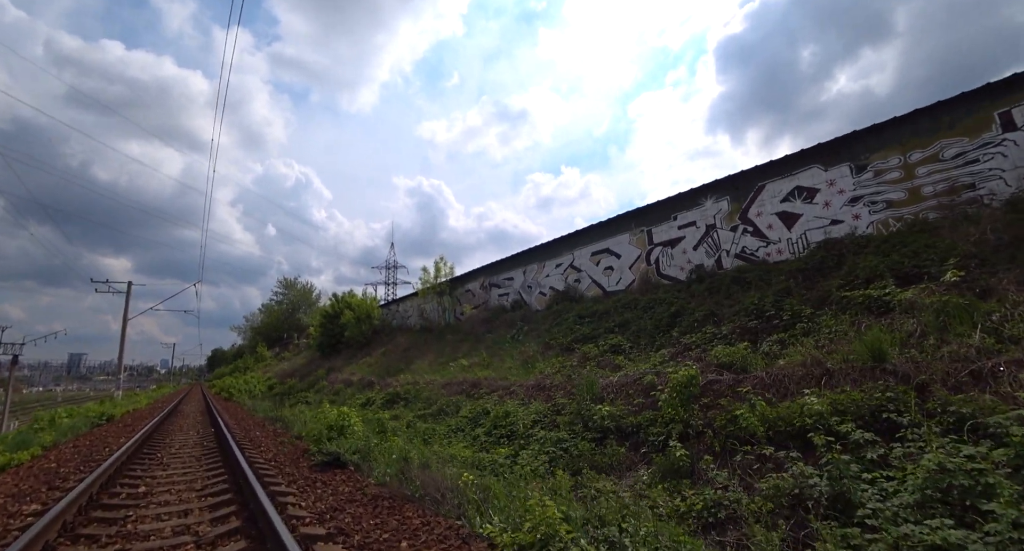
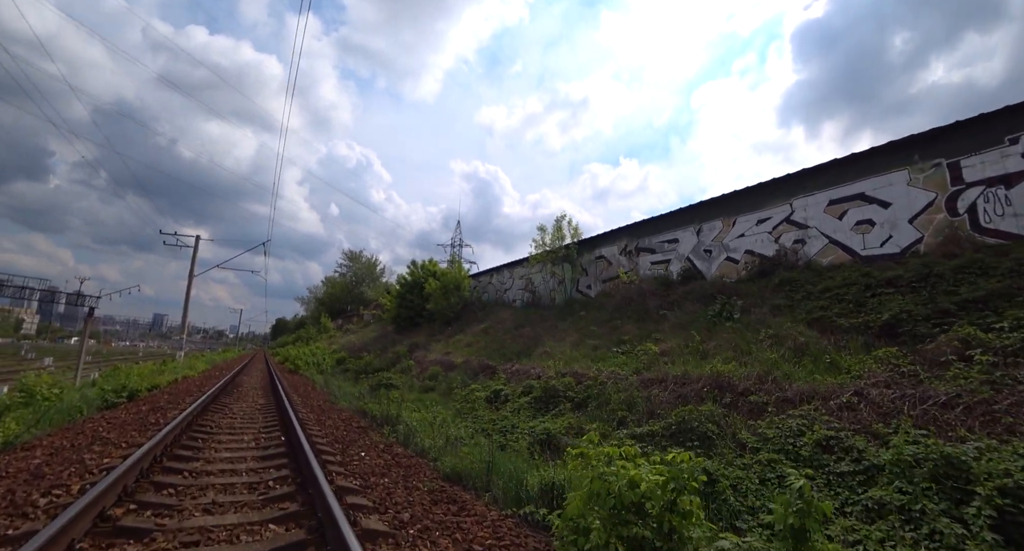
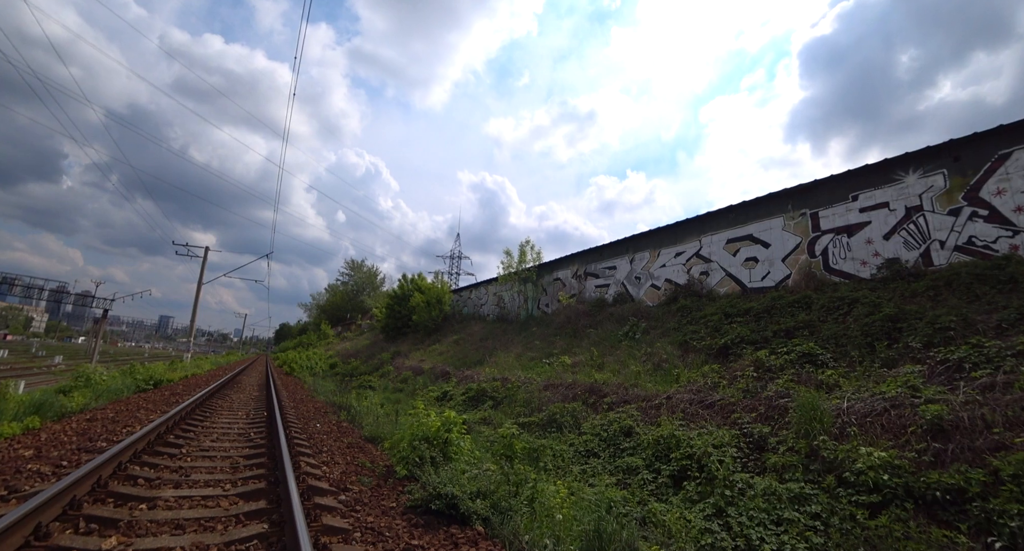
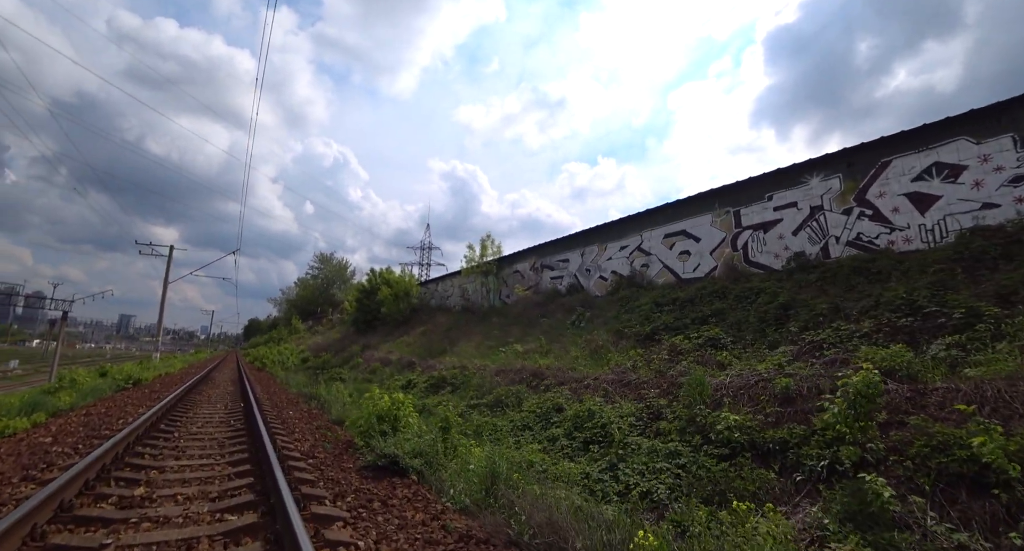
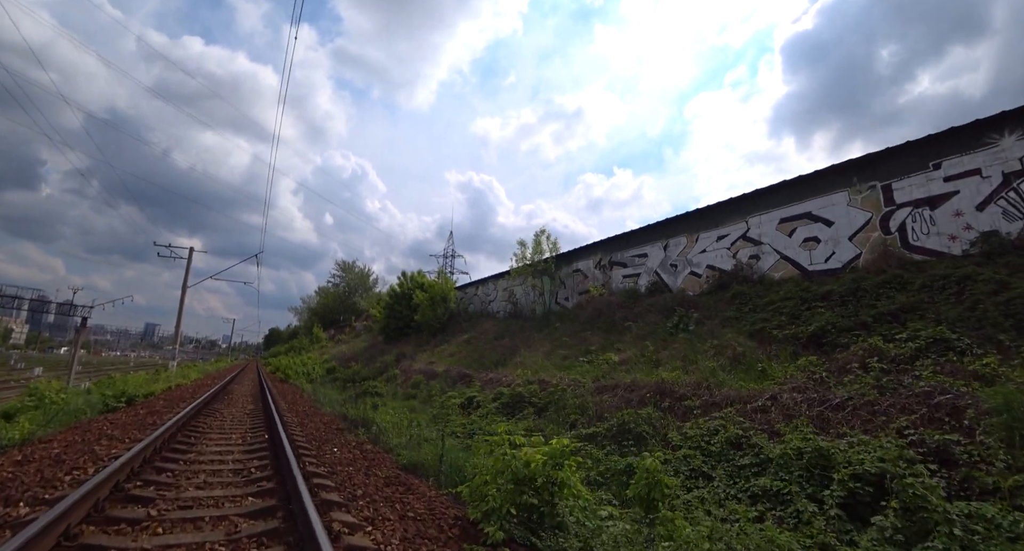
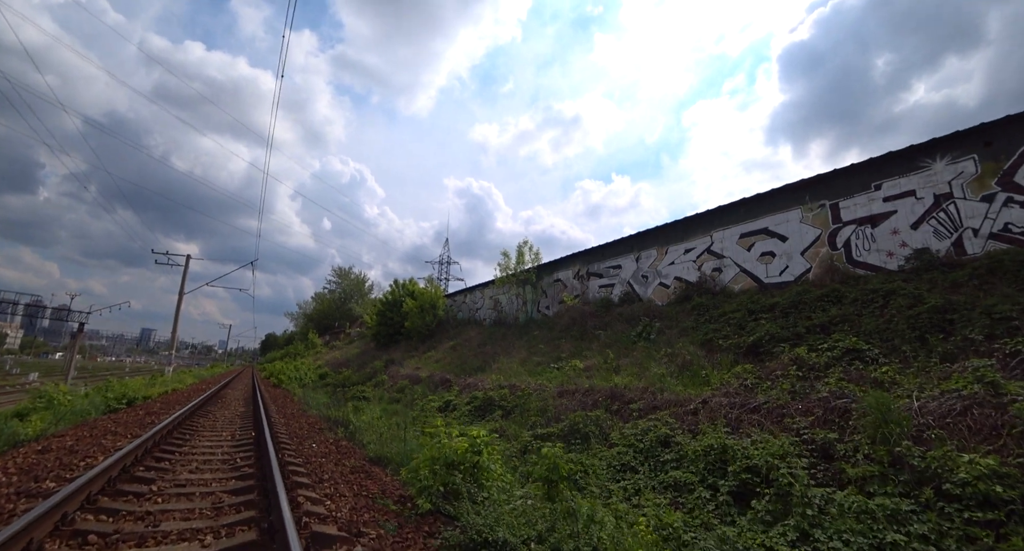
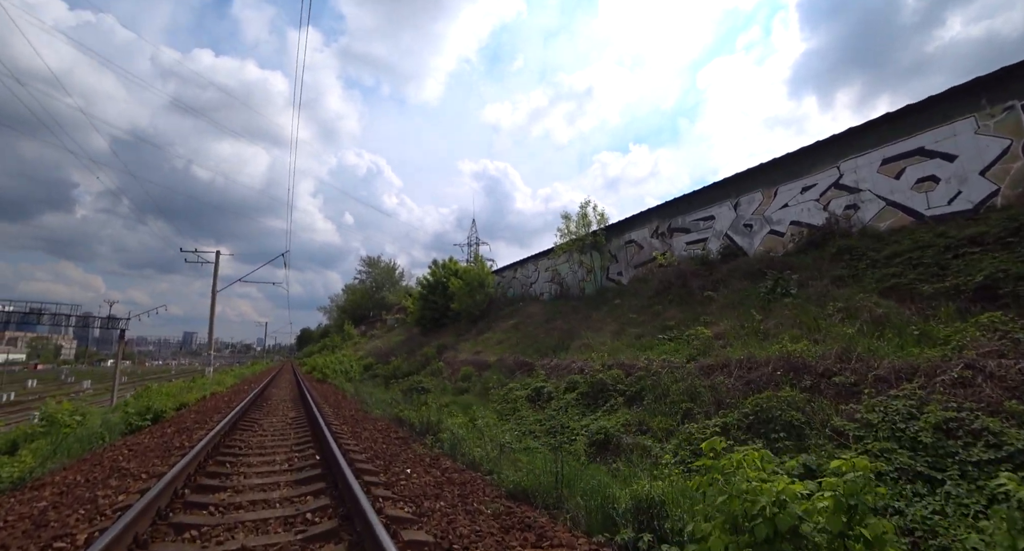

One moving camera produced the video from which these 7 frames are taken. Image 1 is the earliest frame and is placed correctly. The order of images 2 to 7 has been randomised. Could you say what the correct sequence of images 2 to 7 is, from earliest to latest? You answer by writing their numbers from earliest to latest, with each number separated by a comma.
4, 3, 6, 5, 2, 7
